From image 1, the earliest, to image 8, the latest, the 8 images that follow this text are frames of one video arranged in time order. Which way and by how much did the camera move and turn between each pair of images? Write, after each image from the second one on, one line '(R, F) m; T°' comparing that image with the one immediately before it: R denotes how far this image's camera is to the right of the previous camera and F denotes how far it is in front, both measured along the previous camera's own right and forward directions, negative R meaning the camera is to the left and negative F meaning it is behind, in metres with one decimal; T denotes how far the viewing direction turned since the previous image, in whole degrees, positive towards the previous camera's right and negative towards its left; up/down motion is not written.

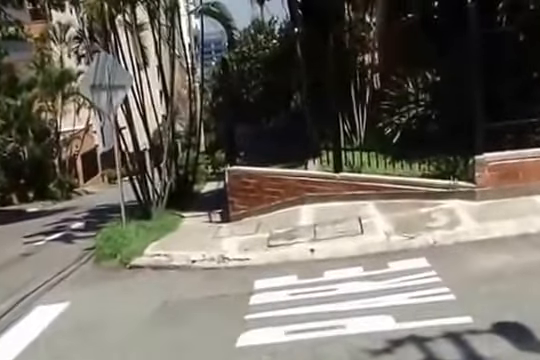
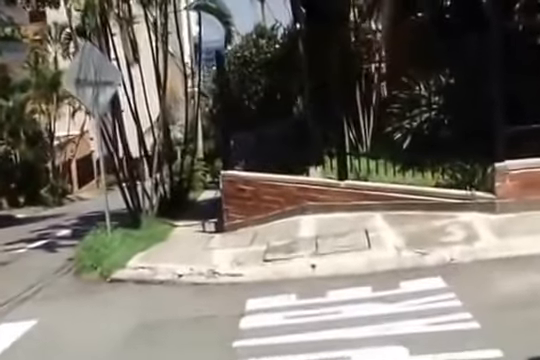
(0.0, +1.1) m; 0°
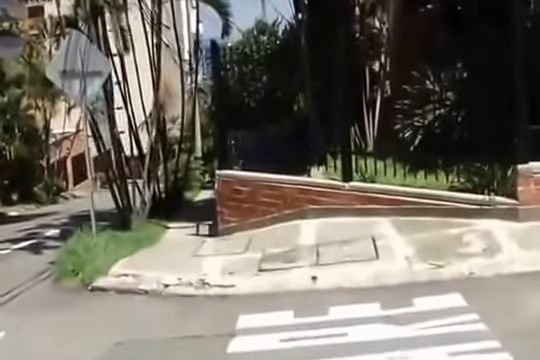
(0.0, +1.0) m; 0°
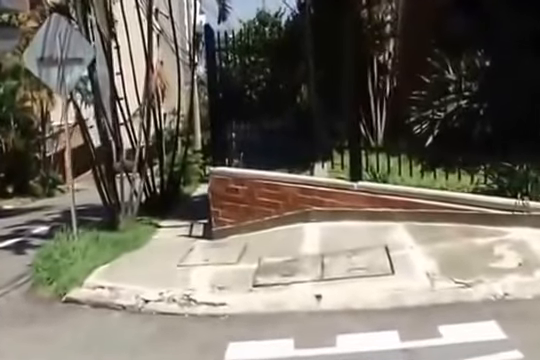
(0.0, +1.2) m; 0°
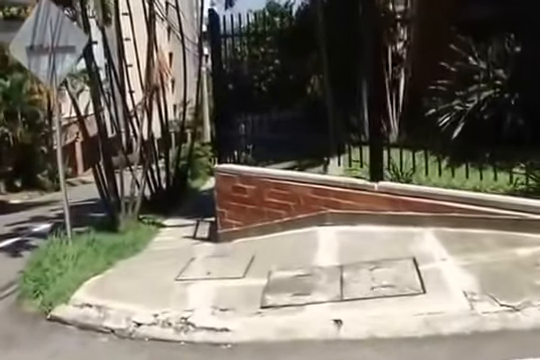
(0.0, +1.0) m; -1°
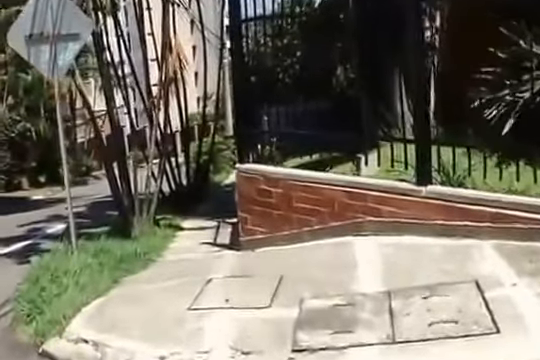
(0.0, +1.2) m; -1°
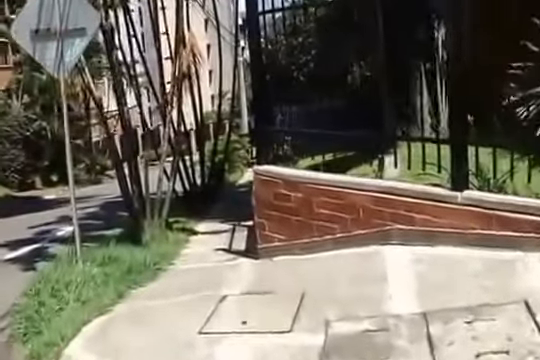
(0.0, +0.7) m; -1°
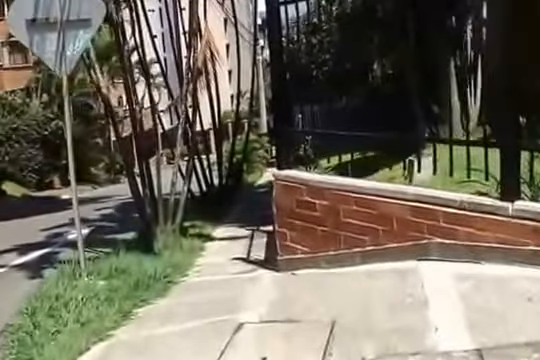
(0.0, +0.8) m; -1°
